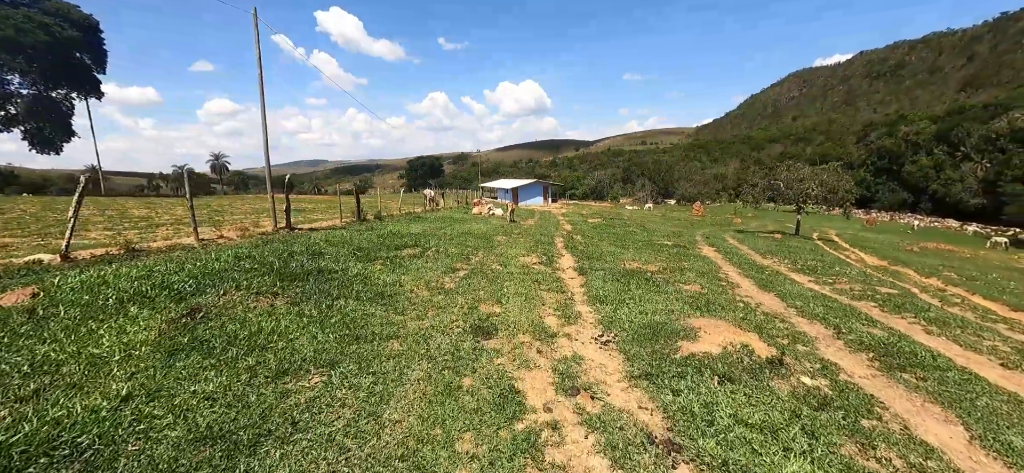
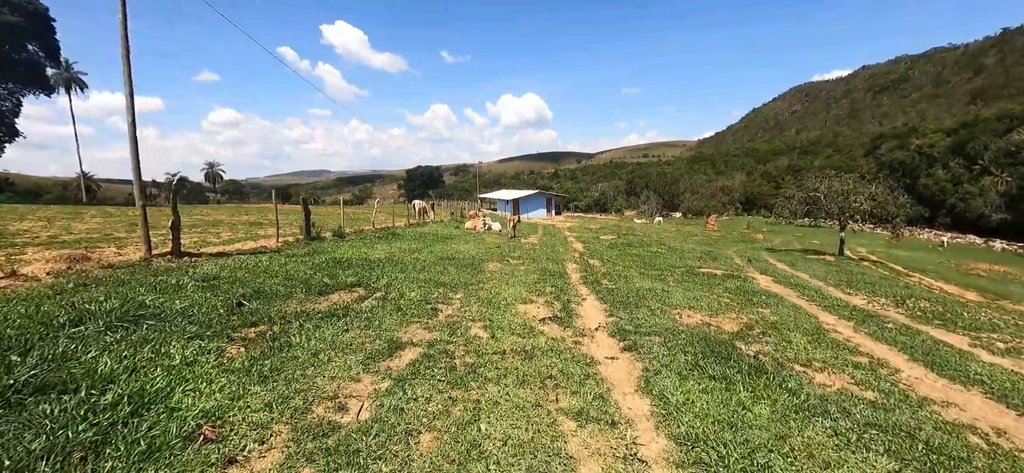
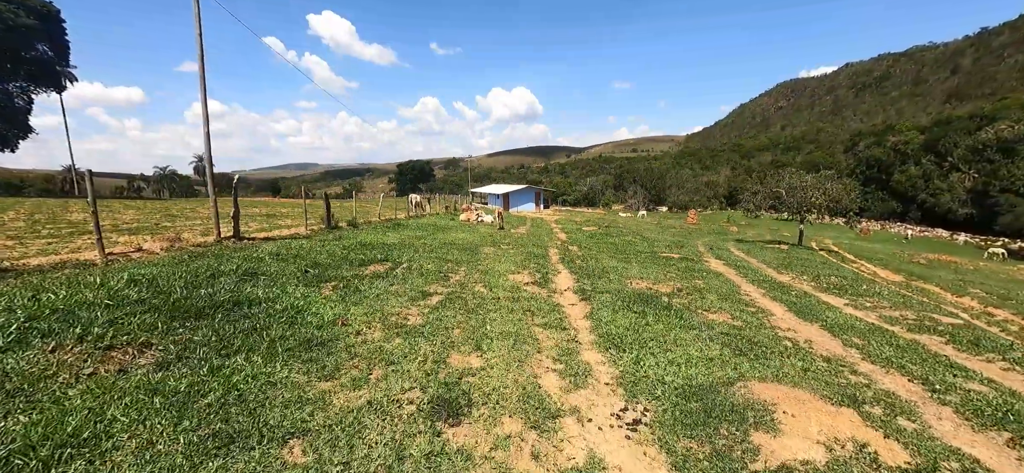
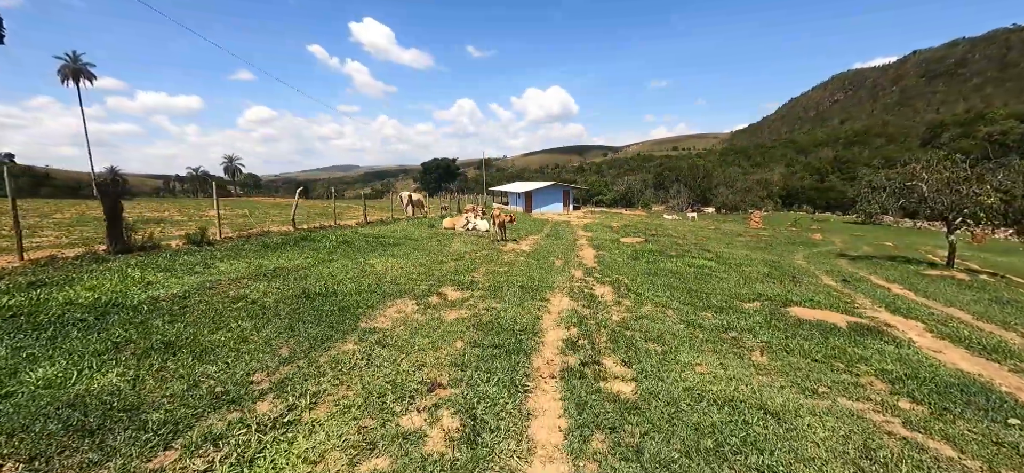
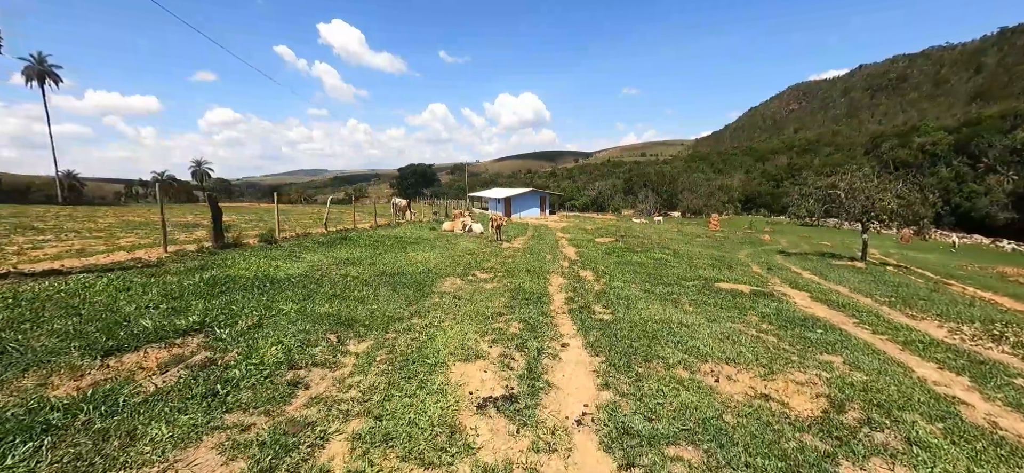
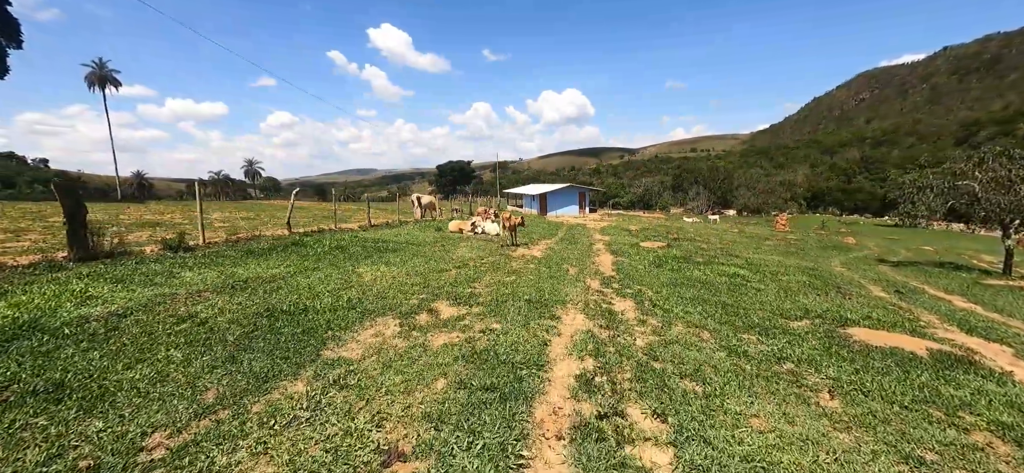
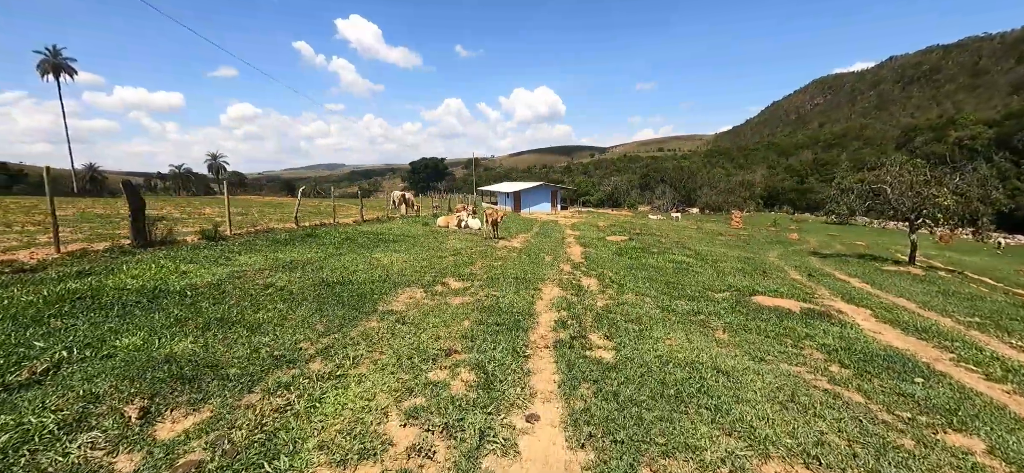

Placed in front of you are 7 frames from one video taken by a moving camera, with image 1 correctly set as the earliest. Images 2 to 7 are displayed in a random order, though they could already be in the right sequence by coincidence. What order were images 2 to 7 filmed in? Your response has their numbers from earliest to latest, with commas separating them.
3, 2, 5, 7, 4, 6
